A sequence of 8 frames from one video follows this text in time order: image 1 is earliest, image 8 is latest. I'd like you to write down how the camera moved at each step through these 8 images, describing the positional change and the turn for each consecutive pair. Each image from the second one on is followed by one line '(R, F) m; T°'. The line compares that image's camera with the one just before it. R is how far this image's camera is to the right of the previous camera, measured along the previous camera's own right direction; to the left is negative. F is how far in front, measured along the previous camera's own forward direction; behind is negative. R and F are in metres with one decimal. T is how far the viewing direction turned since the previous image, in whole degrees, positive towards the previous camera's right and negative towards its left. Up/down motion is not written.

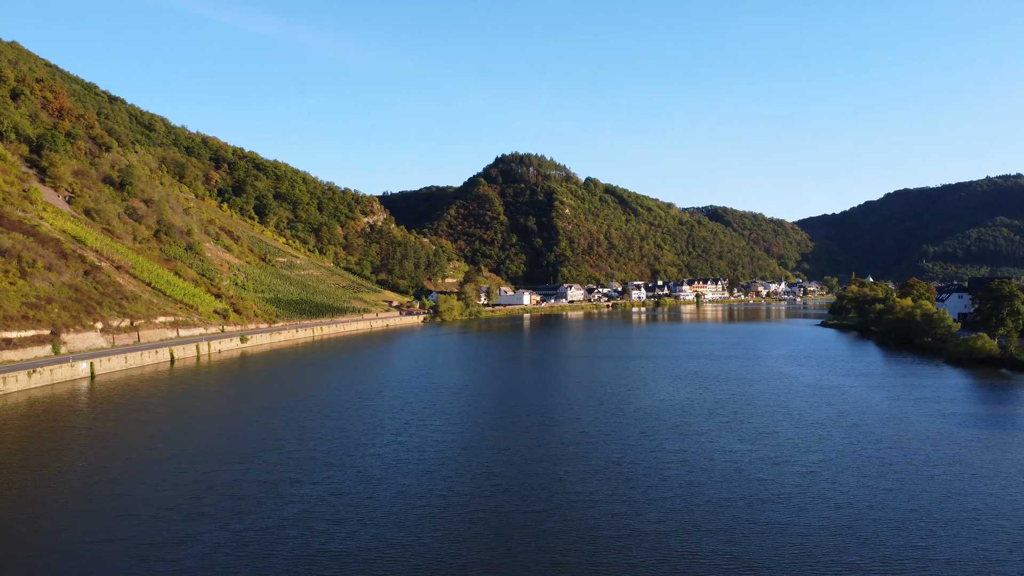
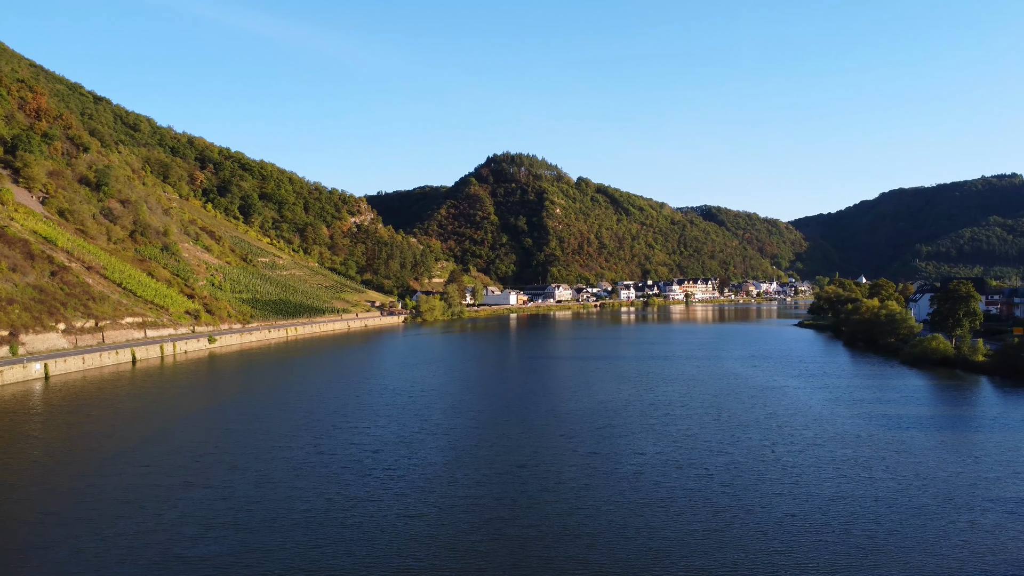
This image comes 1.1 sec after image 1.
(+2.9, +0.1) m; 0°
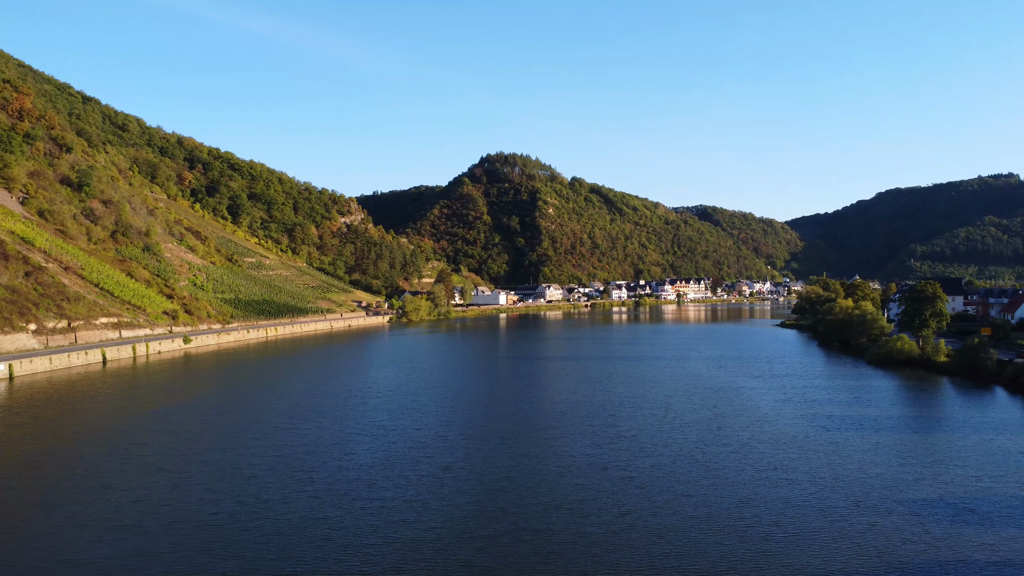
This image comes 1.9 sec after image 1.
(+2.2, +0.2) m; 0°
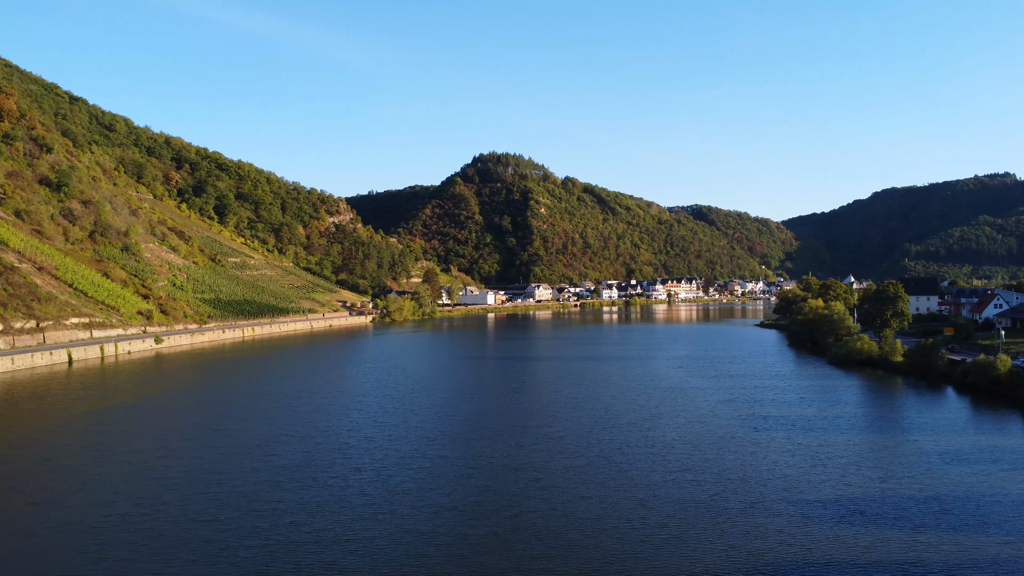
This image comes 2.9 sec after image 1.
(+2.6, +0.2) m; 0°
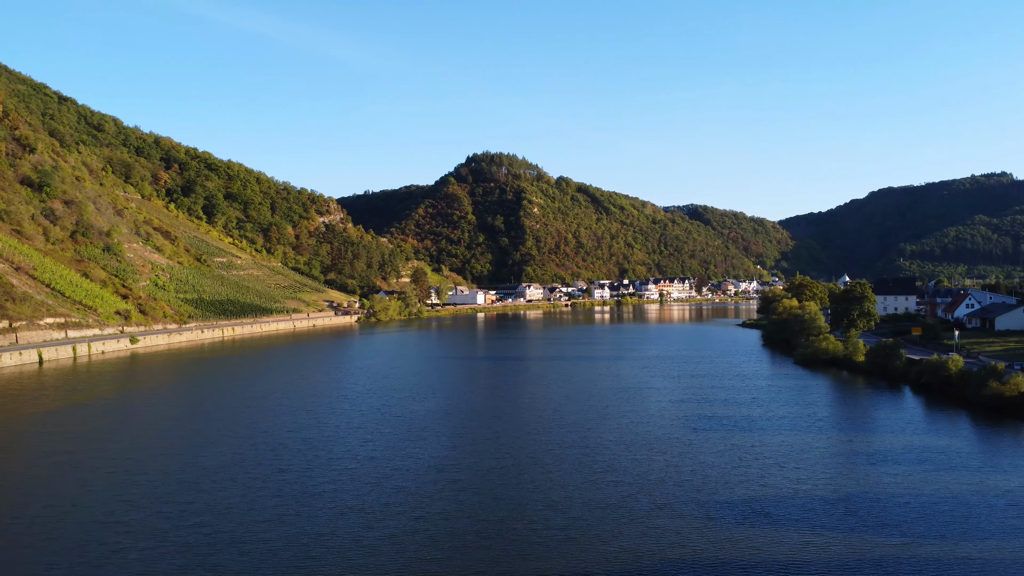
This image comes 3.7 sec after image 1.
(+2.2, +0.2) m; 0°
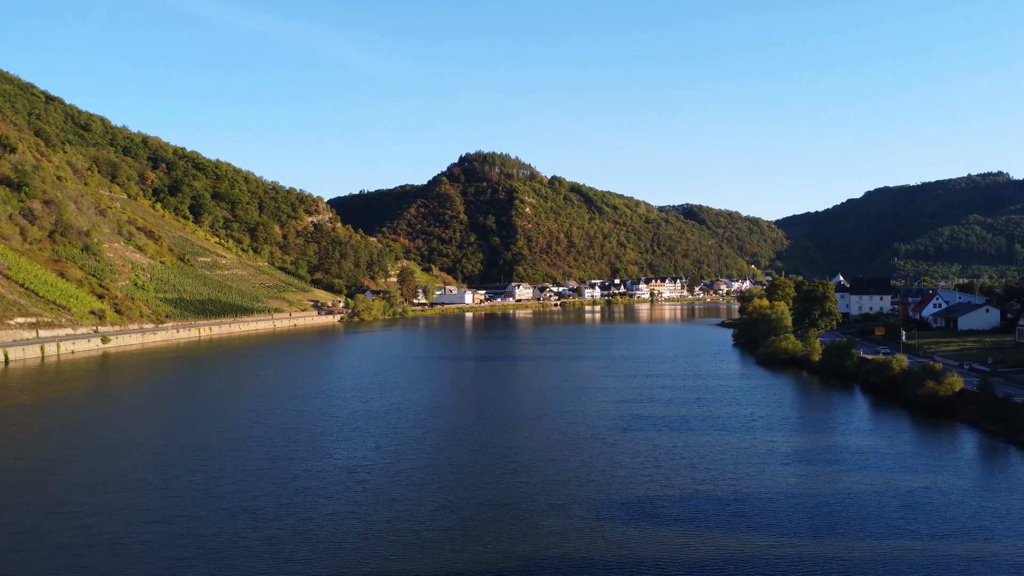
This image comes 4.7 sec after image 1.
(+2.5, +0.2) m; 0°
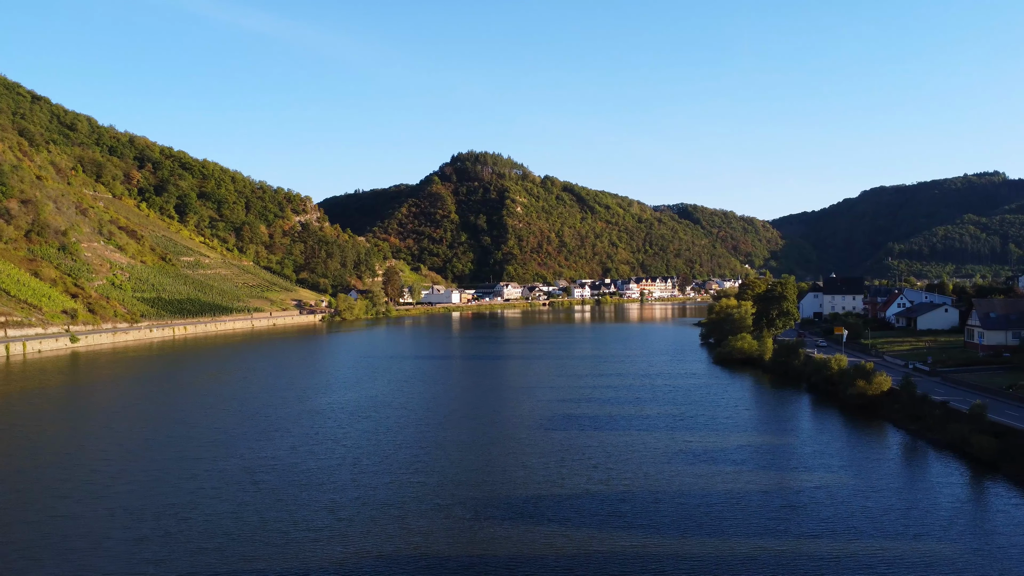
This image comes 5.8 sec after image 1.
(+2.7, +0.1) m; 0°
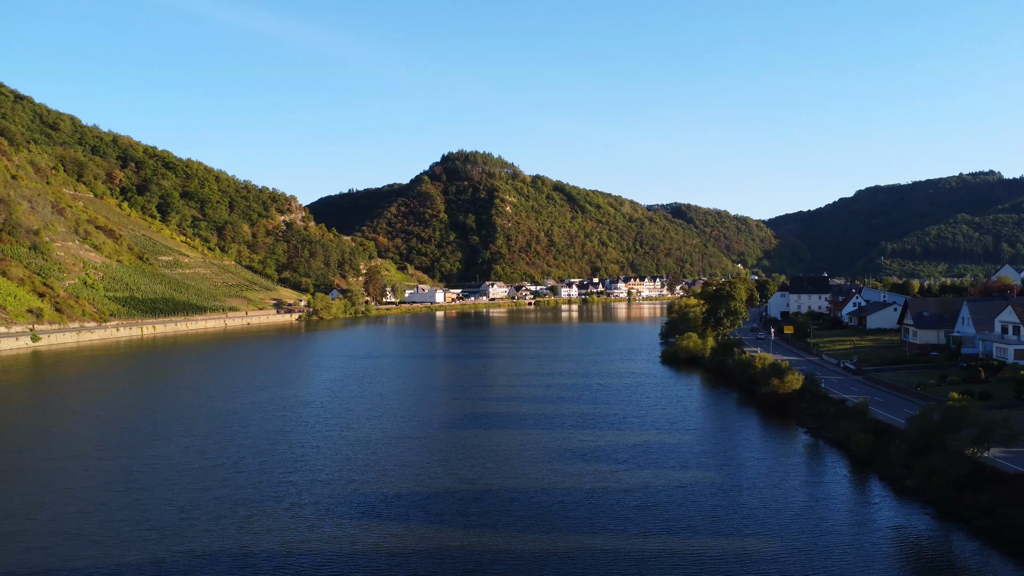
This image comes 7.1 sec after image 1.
(+3.3, +0.1) m; 0°
